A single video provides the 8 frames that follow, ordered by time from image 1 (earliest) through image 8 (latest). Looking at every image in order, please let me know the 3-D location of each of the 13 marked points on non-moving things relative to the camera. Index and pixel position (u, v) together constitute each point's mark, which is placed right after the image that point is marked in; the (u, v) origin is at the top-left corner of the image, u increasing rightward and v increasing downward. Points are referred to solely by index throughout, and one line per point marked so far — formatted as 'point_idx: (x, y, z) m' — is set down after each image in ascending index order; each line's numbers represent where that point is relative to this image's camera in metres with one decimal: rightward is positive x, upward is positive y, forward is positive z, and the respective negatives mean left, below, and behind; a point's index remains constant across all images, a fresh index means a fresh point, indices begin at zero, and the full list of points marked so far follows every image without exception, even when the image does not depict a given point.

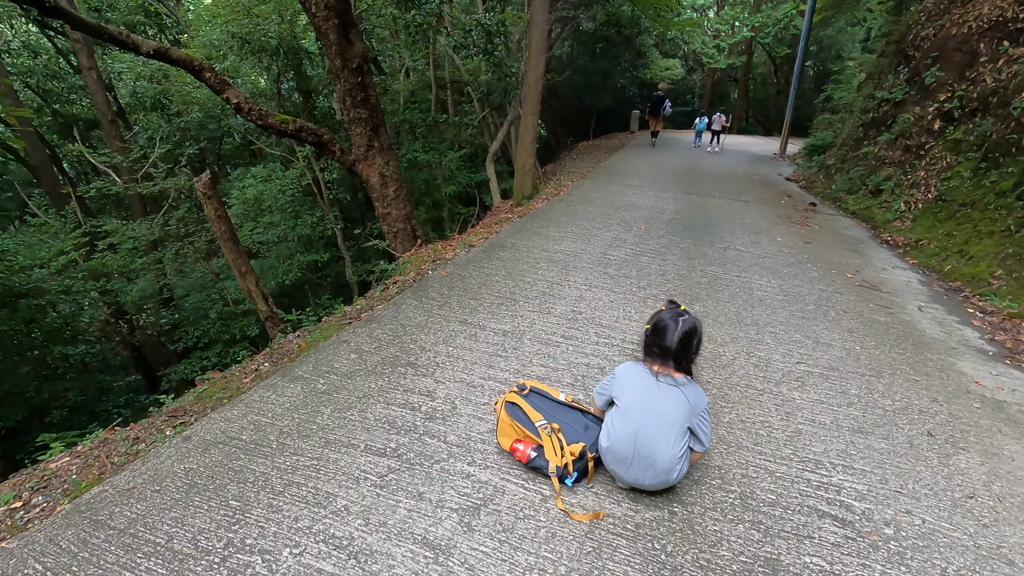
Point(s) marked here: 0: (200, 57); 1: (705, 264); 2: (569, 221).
0: (-3.0, +2.2, +5.2) m
1: (+1.7, +0.2, +4.6) m
2: (+0.6, +0.7, +5.7) m
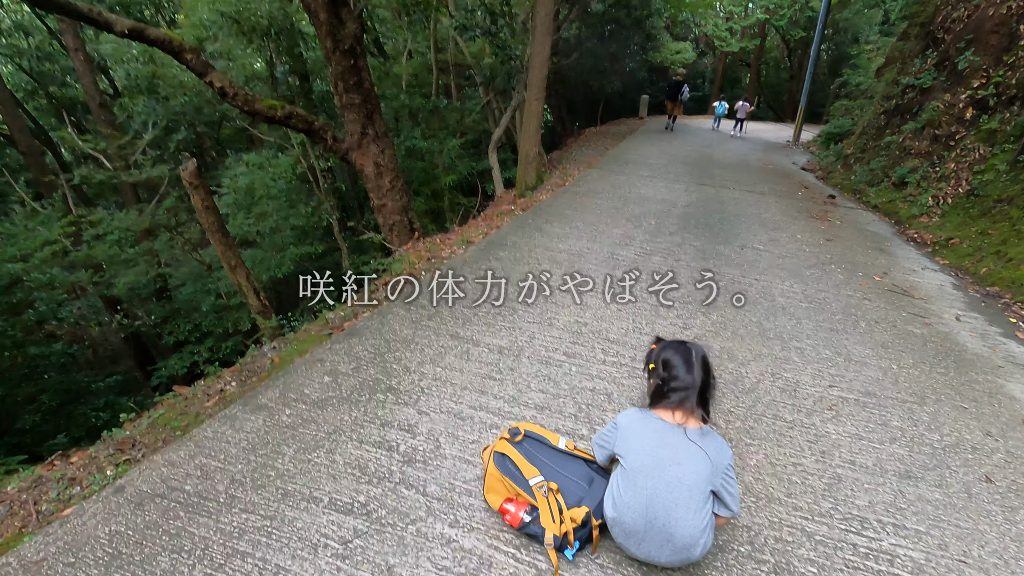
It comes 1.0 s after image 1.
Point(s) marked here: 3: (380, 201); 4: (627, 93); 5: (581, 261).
0: (-3.0, +2.3, +4.8) m
1: (+1.7, +0.2, +4.2) m
2: (+0.6, +0.7, +5.4) m
3: (-1.5, +1.0, +6.0) m
4: (+3.7, +6.3, +17.3) m
5: (+0.5, +0.2, +4.0) m
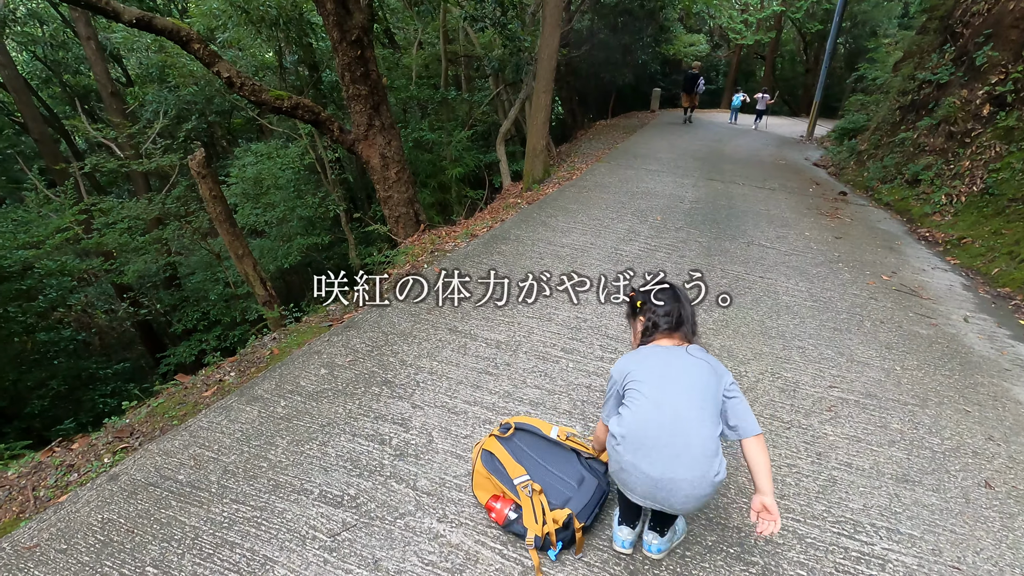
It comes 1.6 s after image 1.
0: (-2.9, +2.4, +4.8) m
1: (+1.7, +0.2, +4.2) m
2: (+0.7, +0.8, +5.4) m
3: (-1.4, +1.1, +6.0) m
4: (+4.1, +6.5, +17.1) m
5: (+0.5, +0.2, +4.0) m
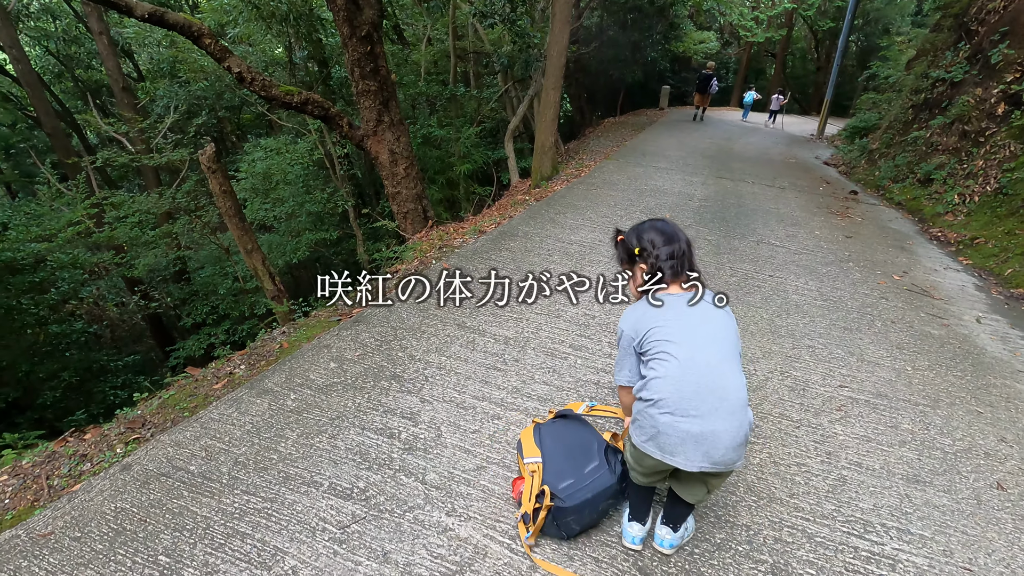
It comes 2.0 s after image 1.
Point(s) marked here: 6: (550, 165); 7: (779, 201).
0: (-2.8, +2.4, +4.8) m
1: (+1.7, +0.2, +4.2) m
2: (+0.8, +0.8, +5.4) m
3: (-1.3, +1.1, +6.0) m
4: (+4.3, +6.5, +17.0) m
5: (+0.6, +0.3, +4.0) m
6: (+0.5, +1.6, +7.1) m
7: (+3.3, +1.1, +6.5) m
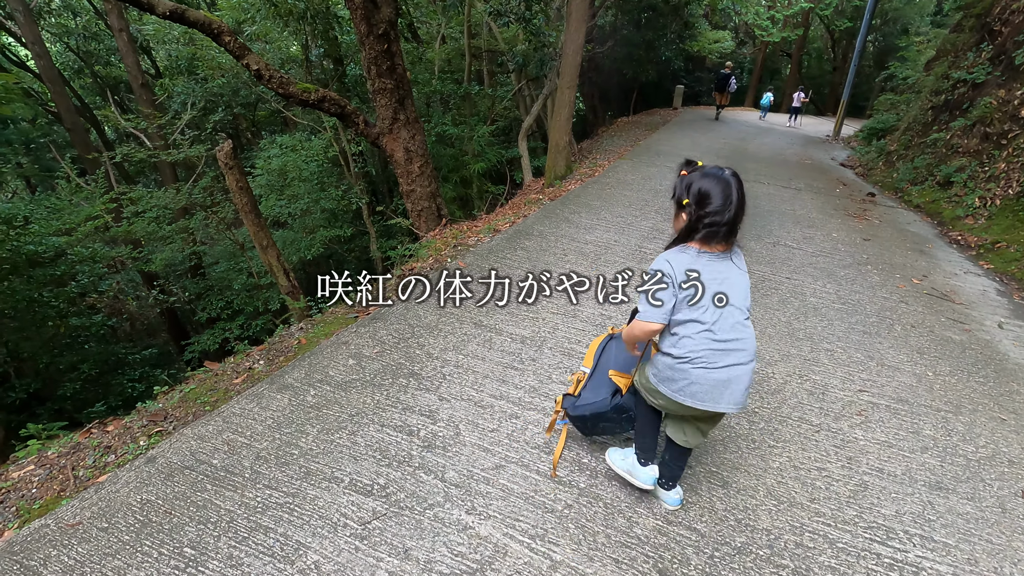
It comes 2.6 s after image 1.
0: (-2.7, +2.5, +4.9) m
1: (+1.9, +0.2, +4.1) m
2: (+0.9, +0.8, +5.3) m
3: (-1.2, +1.2, +6.0) m
4: (+4.8, +6.5, +16.9) m
5: (+0.7, +0.3, +4.0) m
6: (+0.7, +1.7, +7.1) m
7: (+3.4, +1.0, +6.5) m
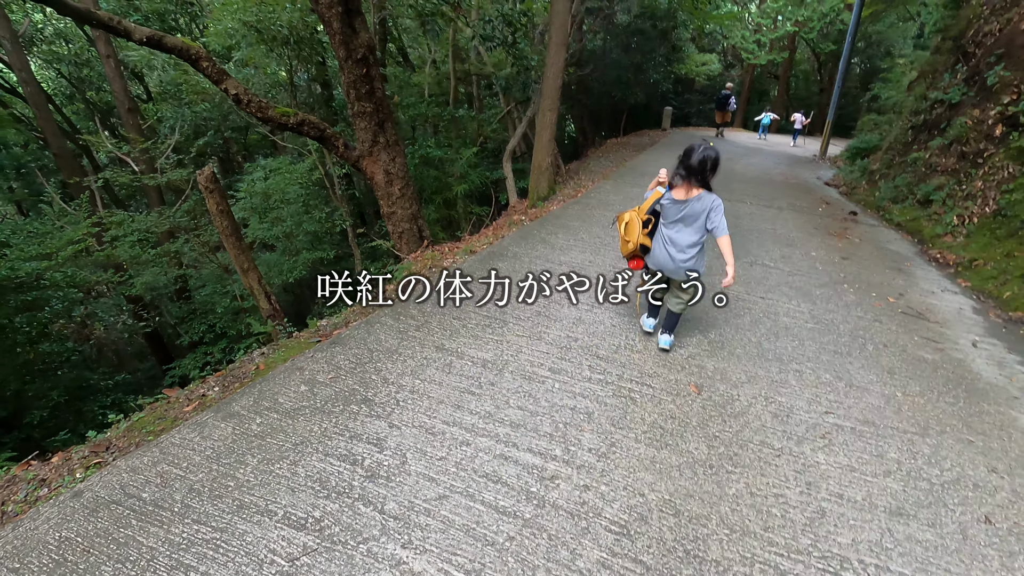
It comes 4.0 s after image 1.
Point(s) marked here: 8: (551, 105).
0: (-2.9, +2.2, +4.9) m
1: (+1.7, 0.0, +4.1) m
2: (+0.7, +0.6, +5.3) m
3: (-1.4, +0.9, +6.0) m
4: (+4.4, +5.9, +17.1) m
5: (+0.5, +0.1, +3.9) m
6: (+0.5, +1.4, +7.2) m
7: (+3.2, +0.8, +6.5) m
8: (+0.5, +2.4, +7.0) m
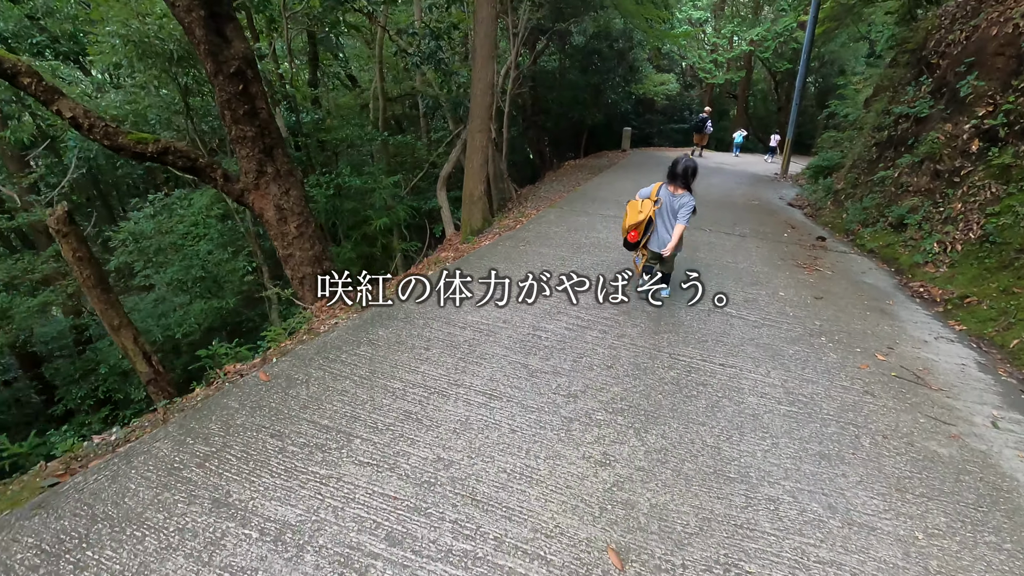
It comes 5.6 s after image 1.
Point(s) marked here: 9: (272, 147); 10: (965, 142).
0: (-3.7, +1.7, +3.9) m
1: (+1.0, -0.3, +3.2) m
2: (0.0, +0.2, +4.4) m
3: (-2.2, +0.4, +5.1) m
4: (+3.0, +5.1, +16.6) m
5: (-0.1, -0.3, +3.0) m
6: (-0.4, +0.8, +6.3) m
7: (+2.4, +0.4, +5.7) m
8: (-0.3, +1.9, +6.1) m
9: (-2.2, +1.3, +4.8) m
10: (+4.8, +1.5, +5.6) m
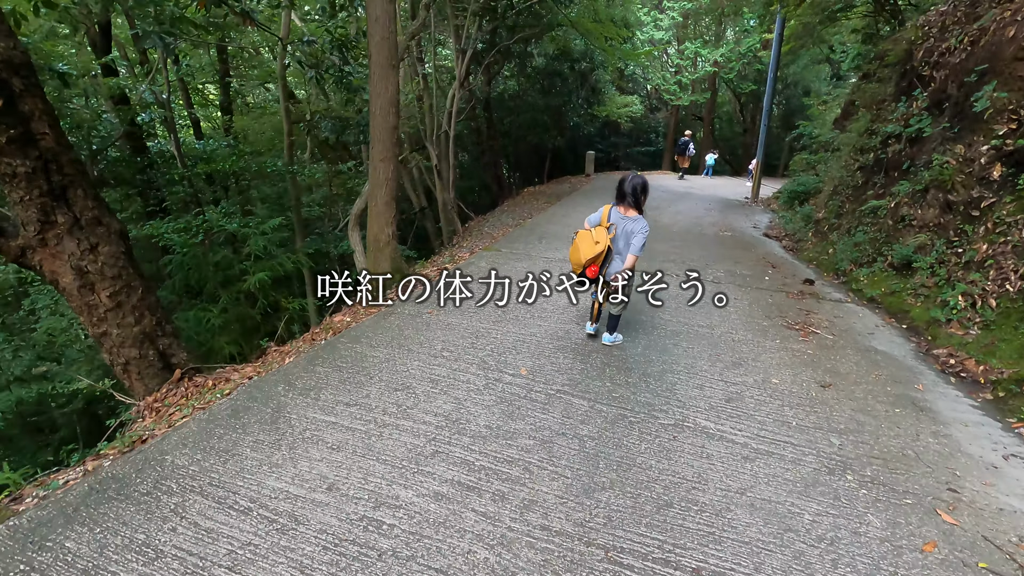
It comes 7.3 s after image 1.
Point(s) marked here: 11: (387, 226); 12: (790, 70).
0: (-4.3, +1.1, +2.5) m
1: (+0.4, -0.8, +1.9) m
2: (-0.7, -0.4, +3.1) m
3: (-2.8, -0.3, +3.6) m
4: (+1.7, +4.1, +15.6) m
5: (-0.7, -0.8, +1.7) m
6: (-1.1, +0.2, +5.0) m
7: (+1.7, -0.2, +4.5) m
8: (-1.1, +1.2, +4.9) m
9: (-2.9, +0.6, +3.4) m
10: (+4.0, +1.0, +4.5) m
11: (-1.1, +0.6, +4.9) m
12: (+8.5, +6.8, +16.2) m
